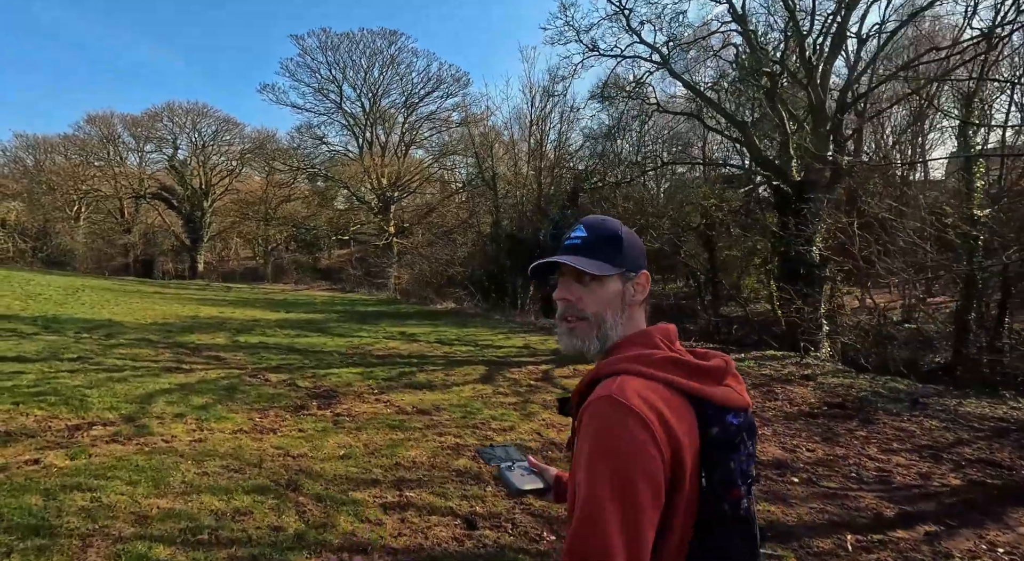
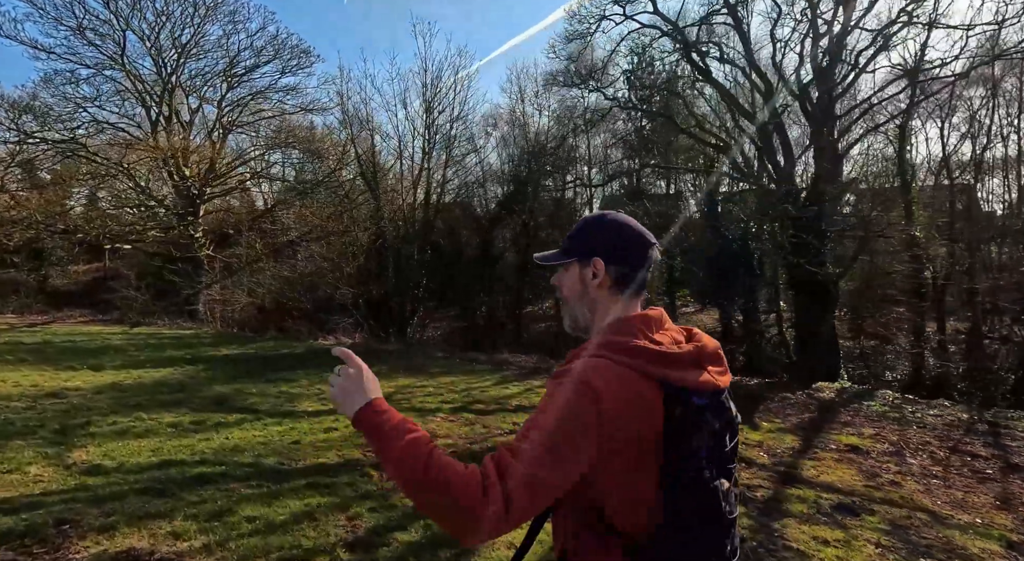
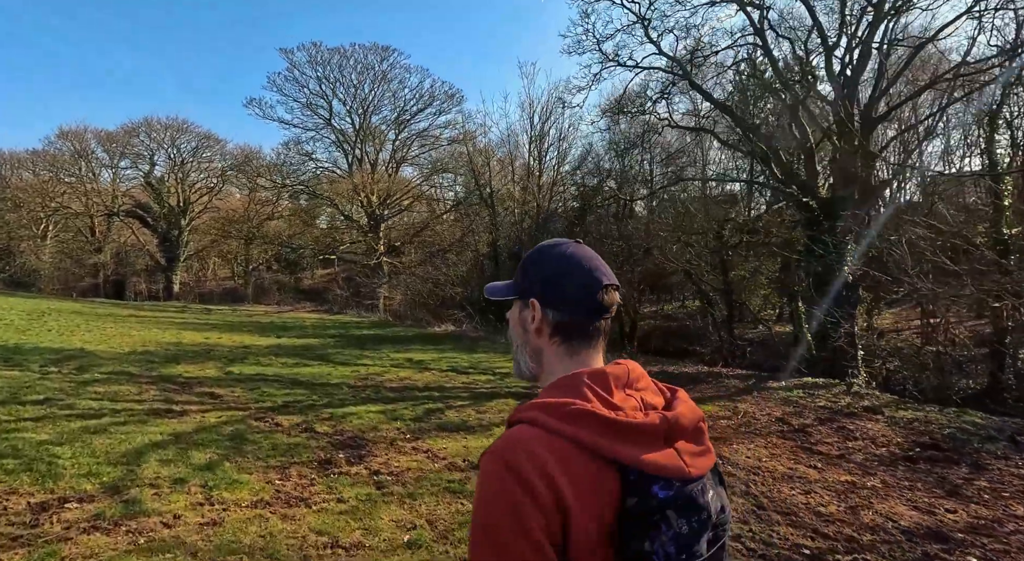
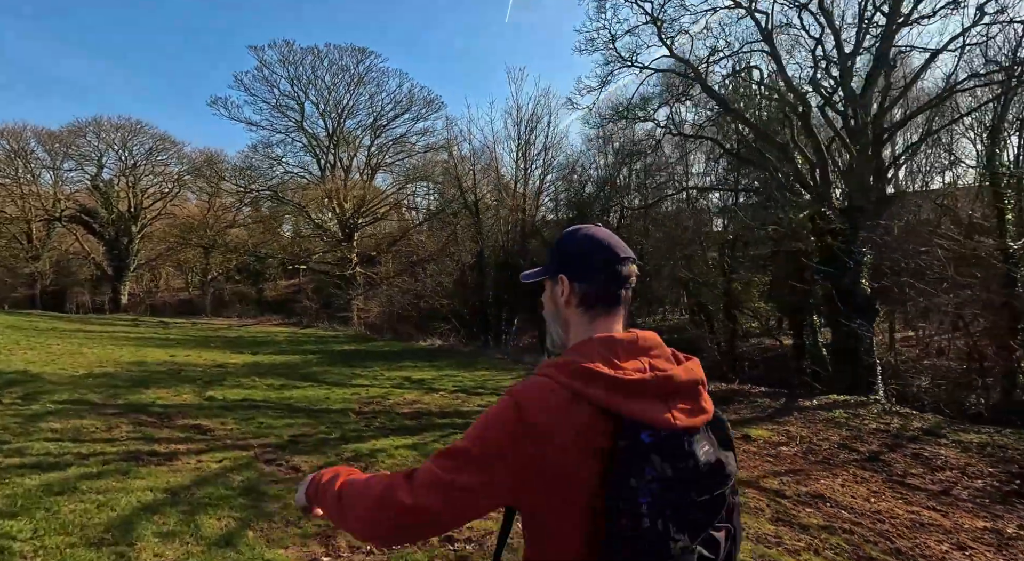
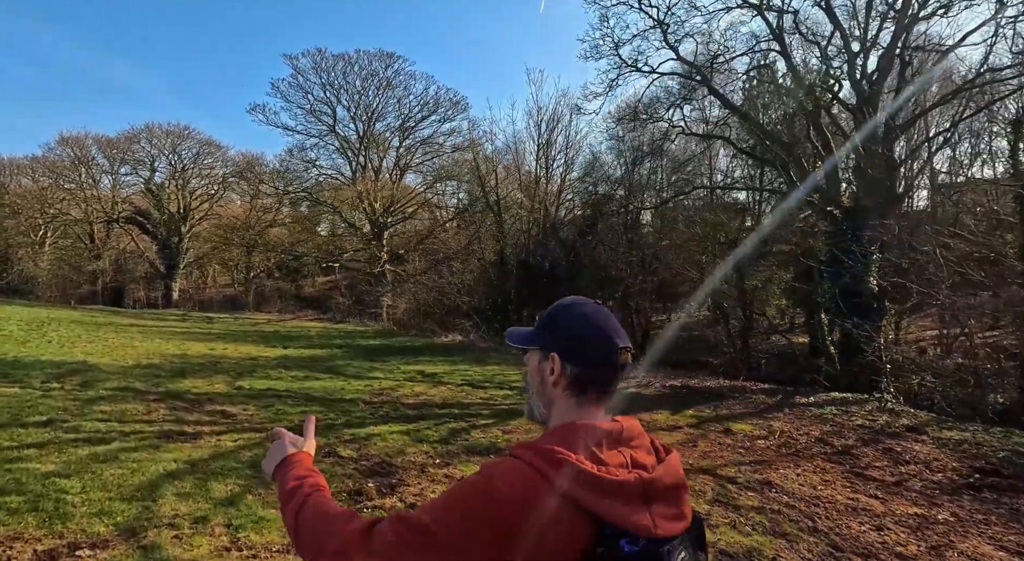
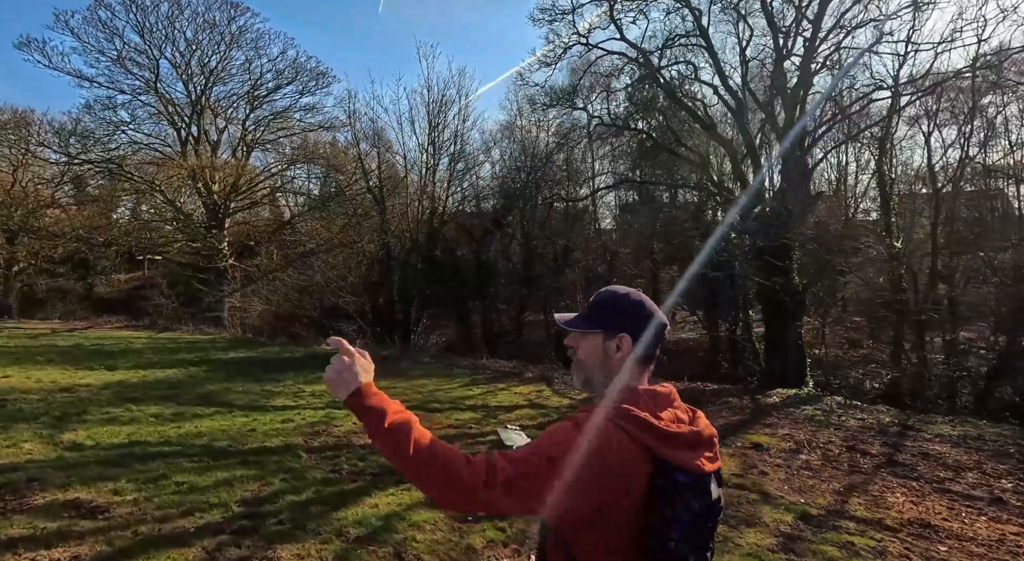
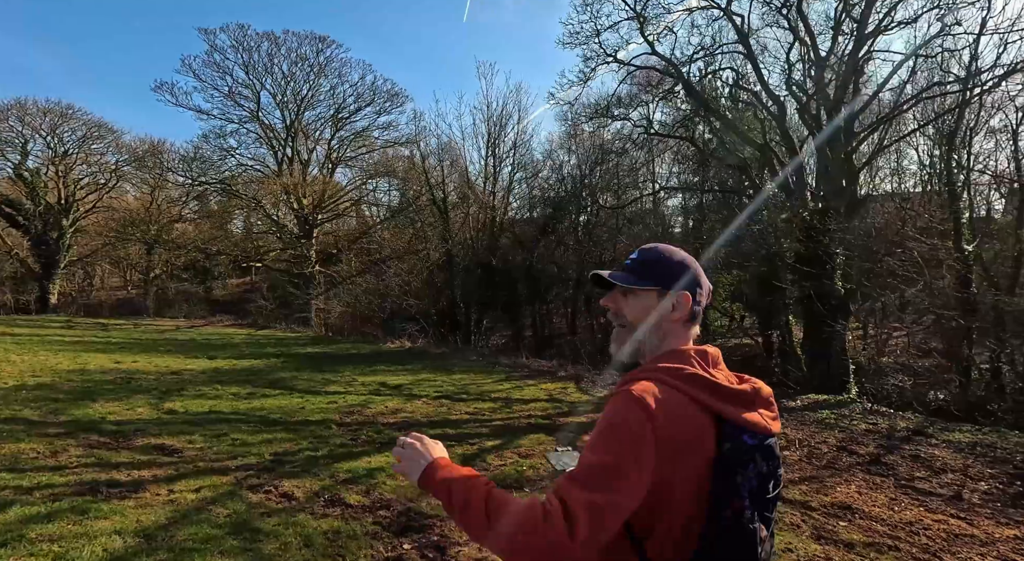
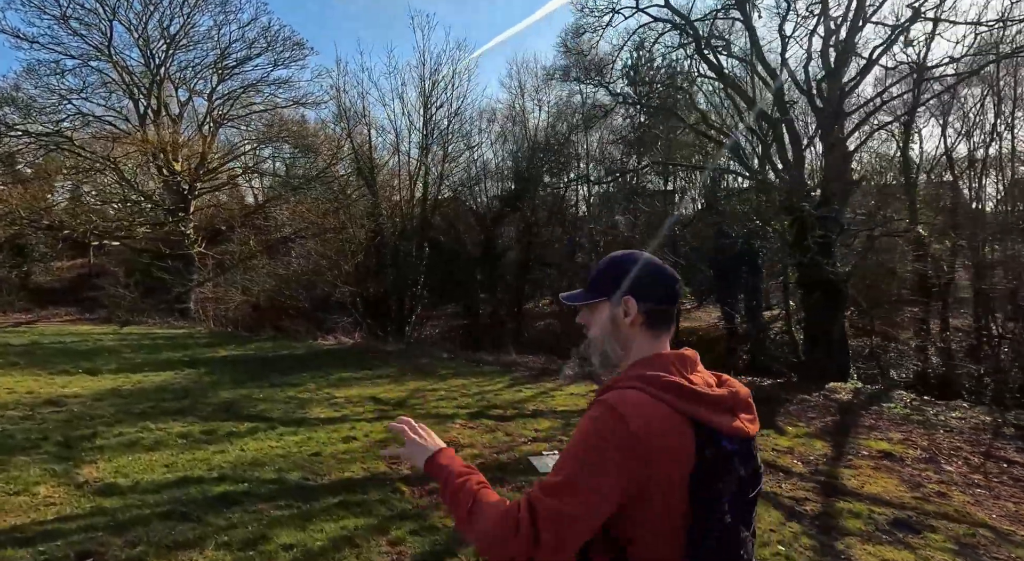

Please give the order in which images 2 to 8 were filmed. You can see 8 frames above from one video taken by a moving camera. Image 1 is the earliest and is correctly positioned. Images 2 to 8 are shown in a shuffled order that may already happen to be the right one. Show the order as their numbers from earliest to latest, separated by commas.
3, 5, 4, 7, 6, 2, 8
